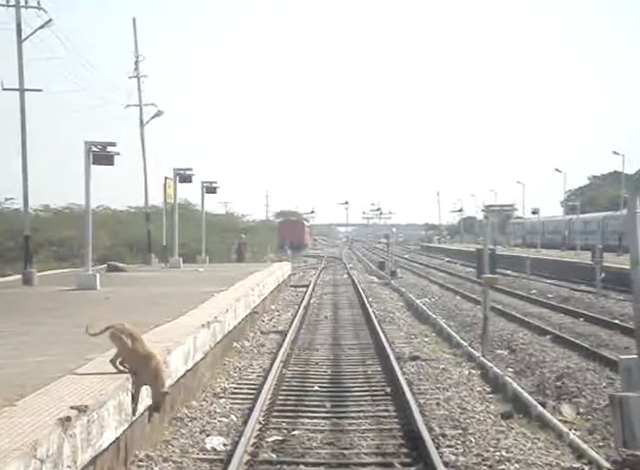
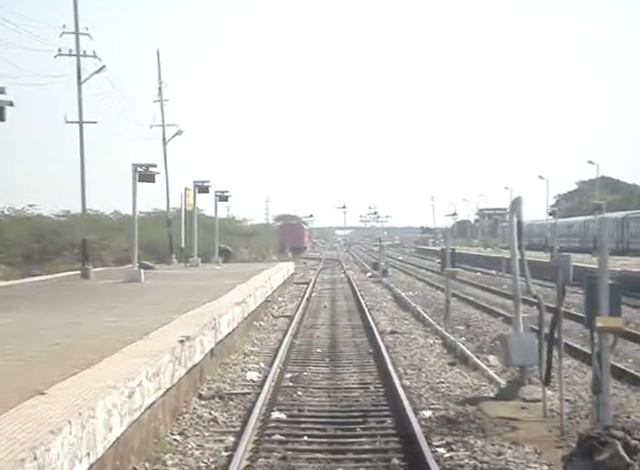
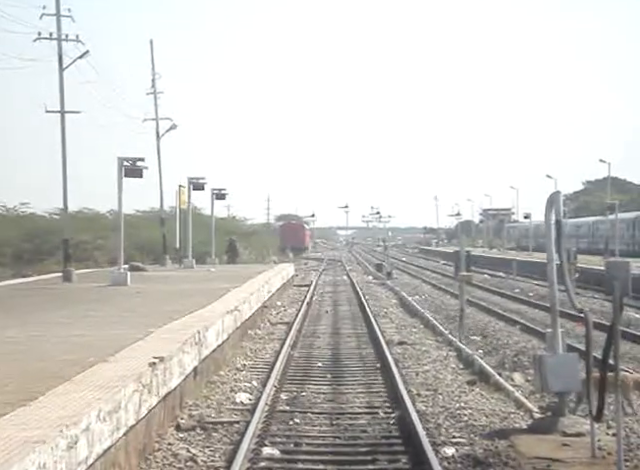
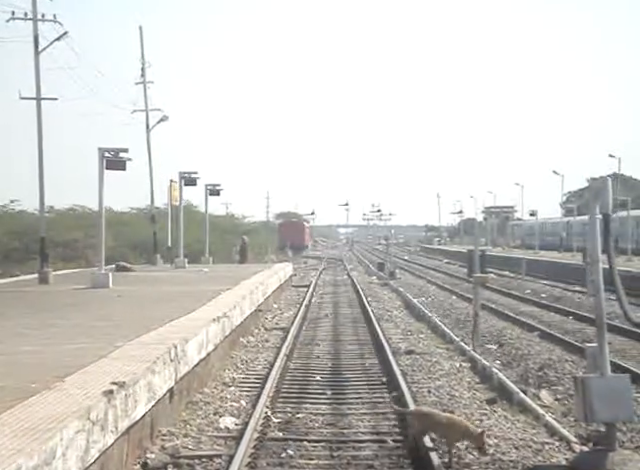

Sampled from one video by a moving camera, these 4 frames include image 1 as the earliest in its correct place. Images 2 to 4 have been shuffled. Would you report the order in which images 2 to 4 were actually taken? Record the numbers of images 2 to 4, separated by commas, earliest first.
4, 3, 2
